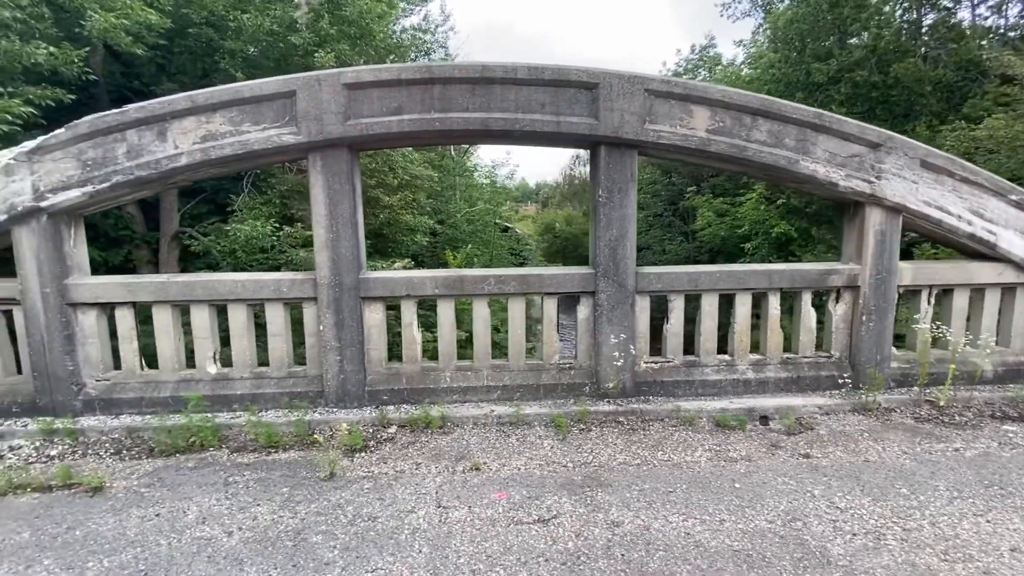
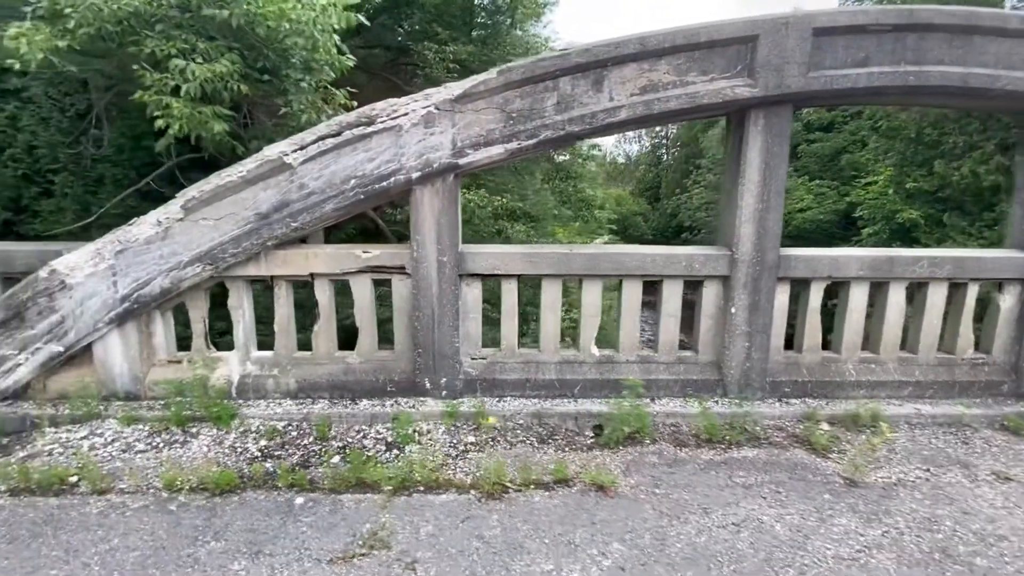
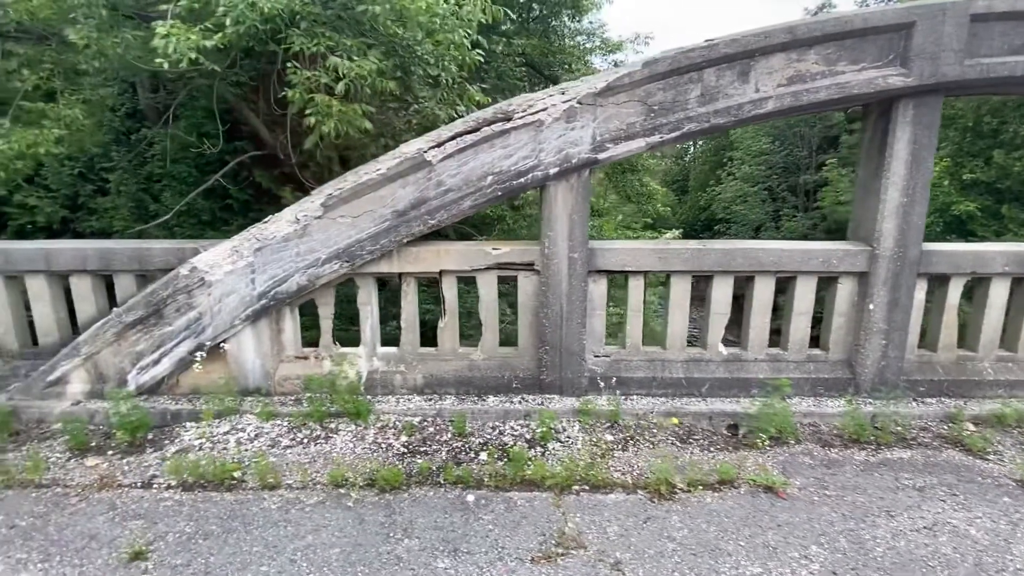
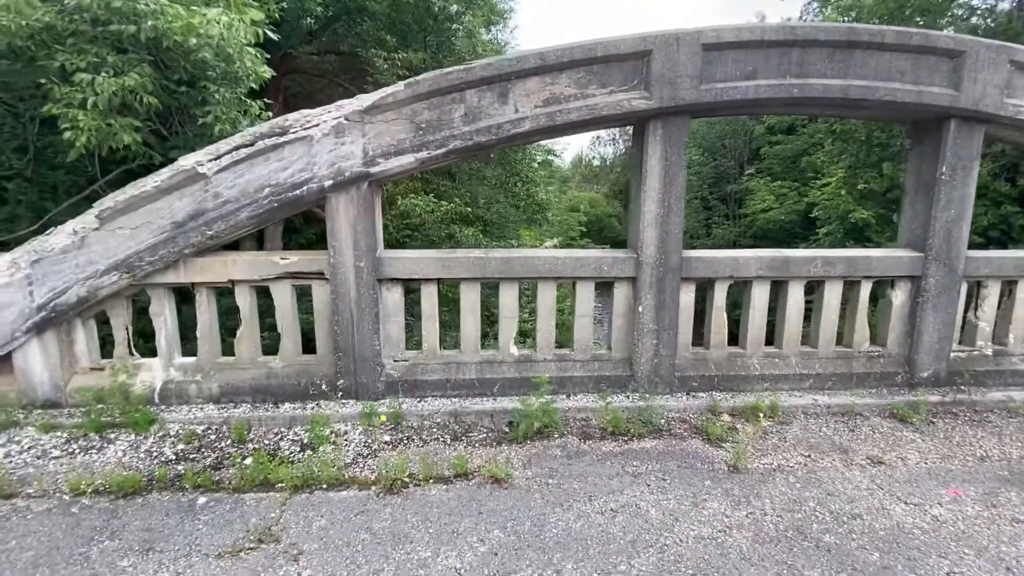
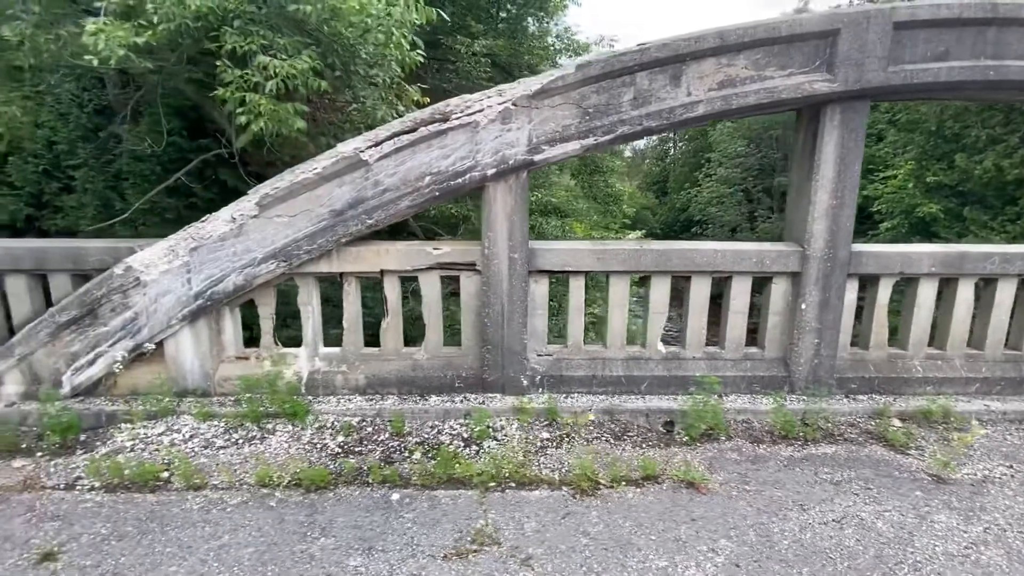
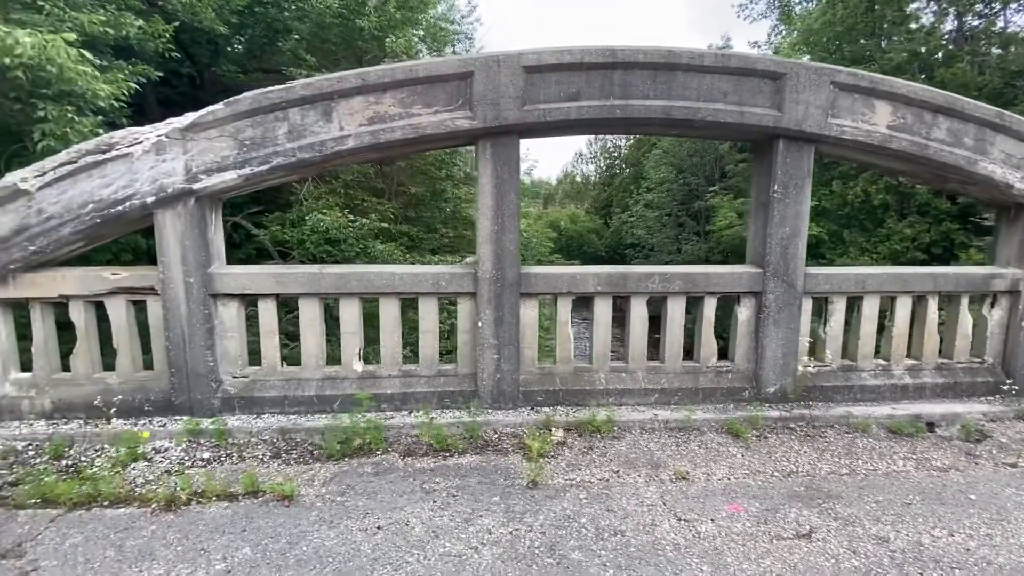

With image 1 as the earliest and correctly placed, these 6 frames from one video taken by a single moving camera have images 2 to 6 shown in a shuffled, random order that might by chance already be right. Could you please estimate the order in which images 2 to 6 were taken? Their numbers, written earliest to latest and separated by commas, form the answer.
6, 4, 2, 5, 3
